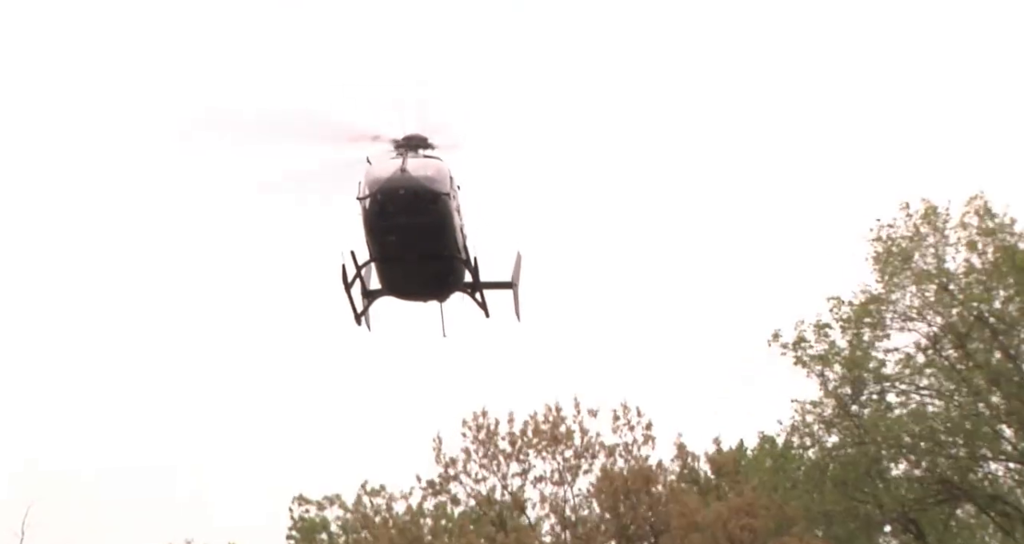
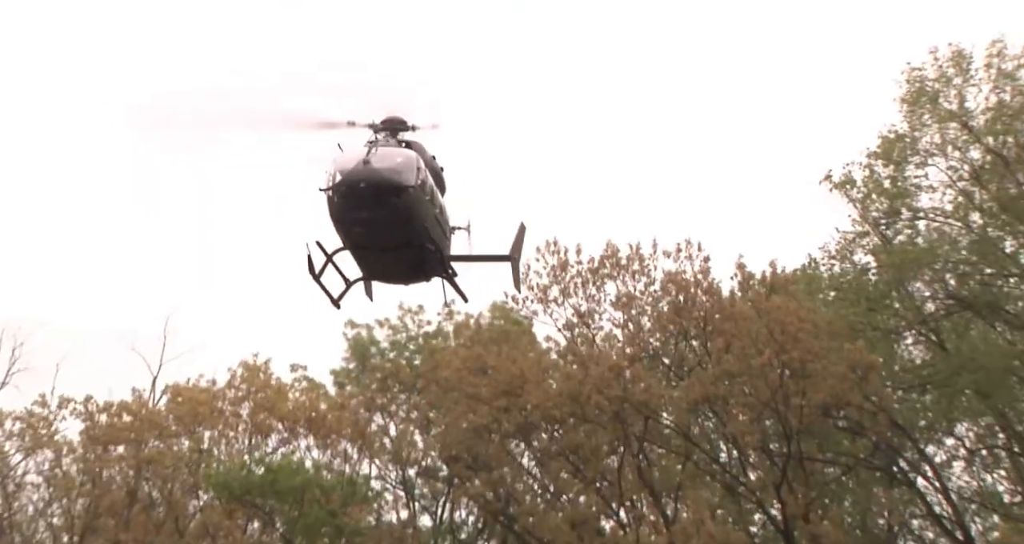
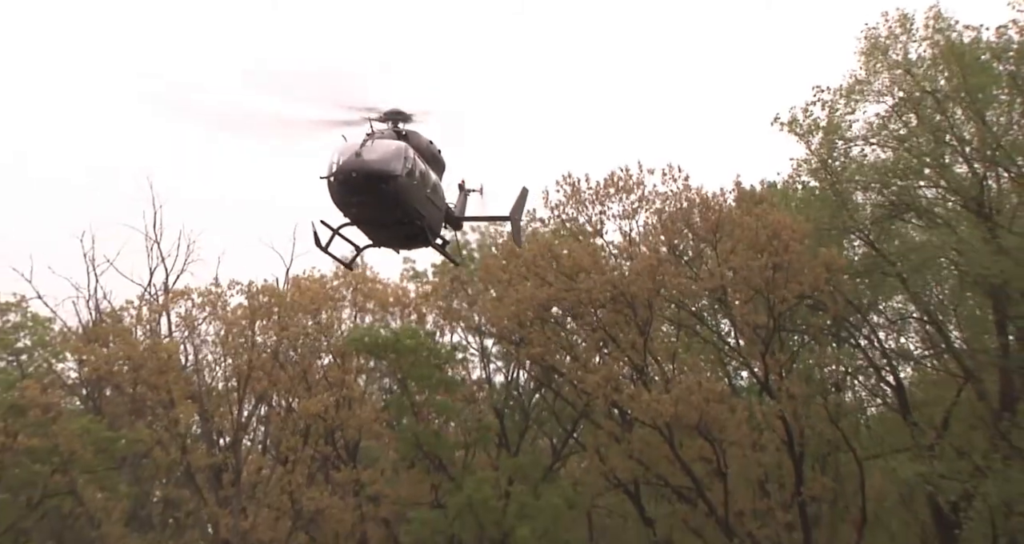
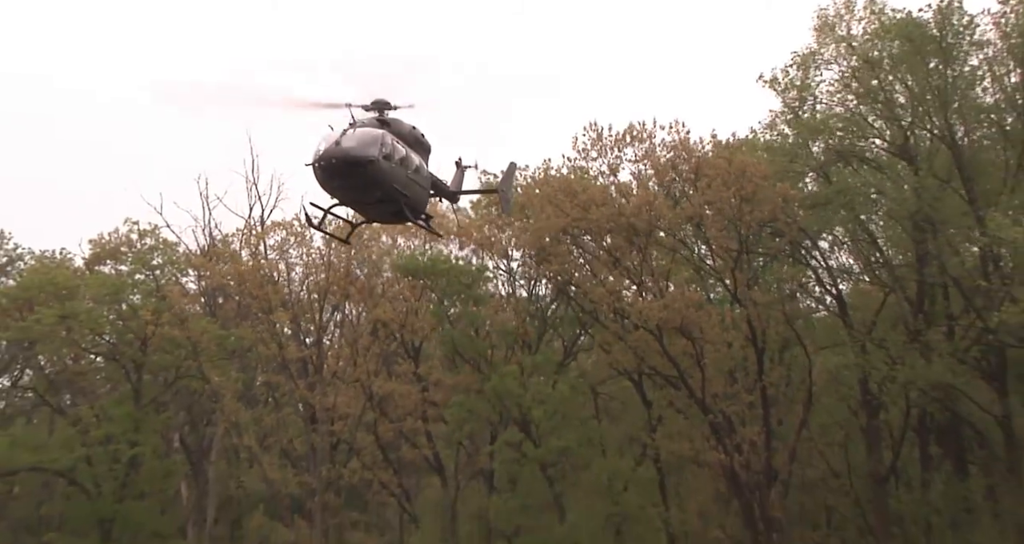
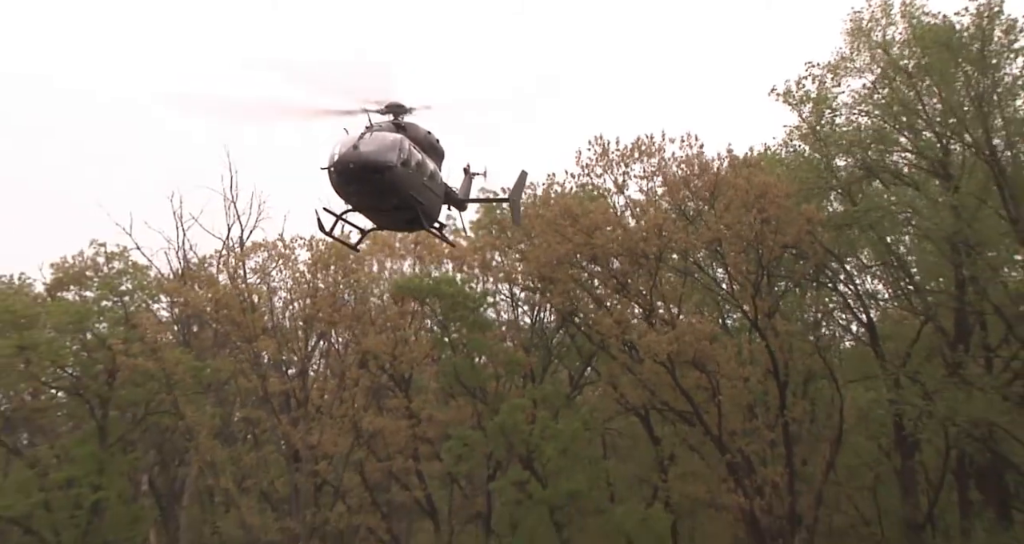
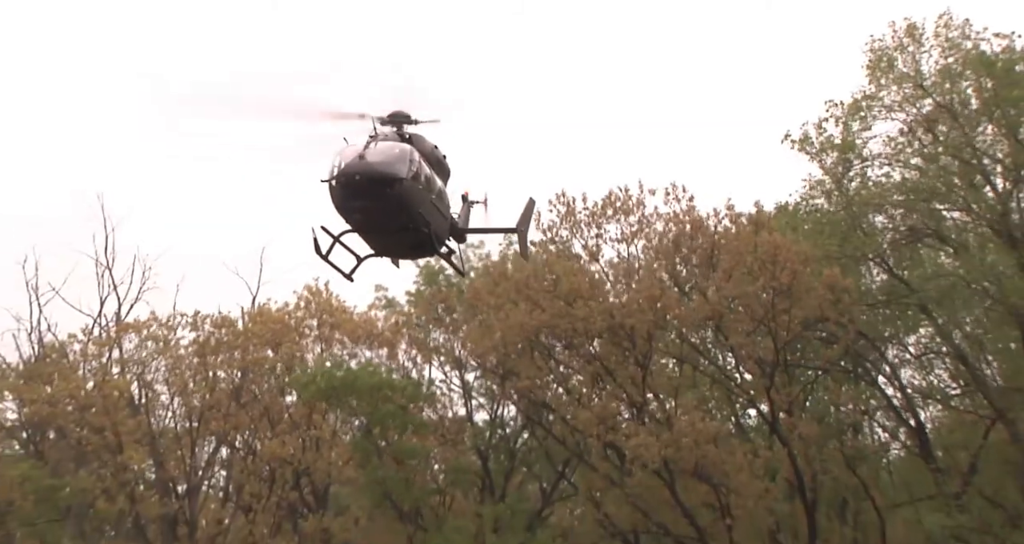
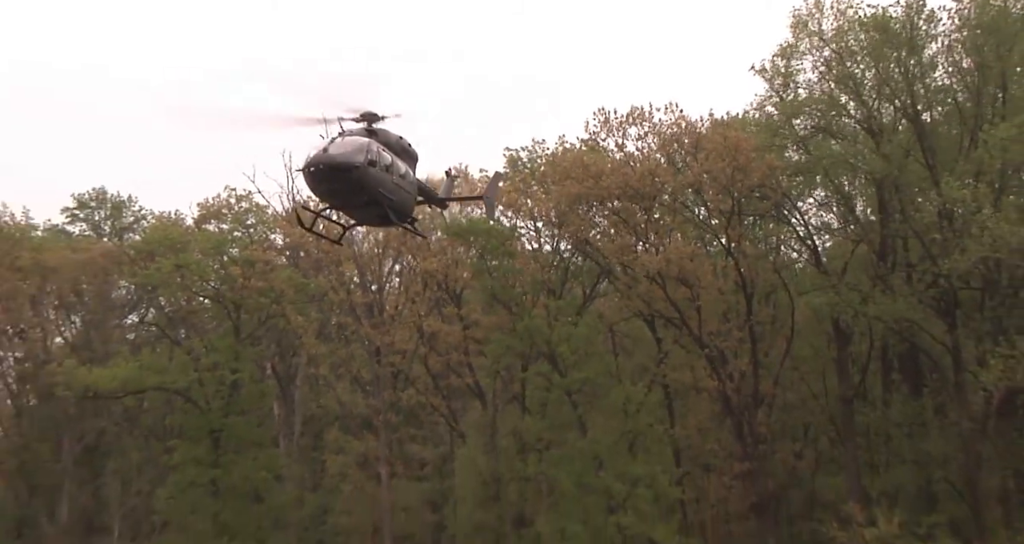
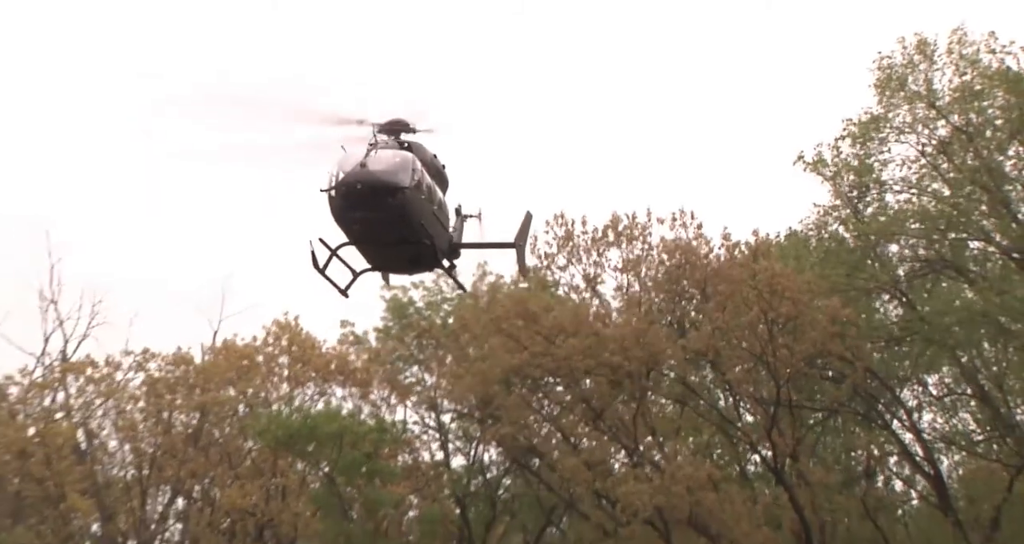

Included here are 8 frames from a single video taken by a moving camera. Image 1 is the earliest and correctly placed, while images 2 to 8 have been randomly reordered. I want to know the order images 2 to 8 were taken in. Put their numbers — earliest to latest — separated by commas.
2, 8, 6, 3, 5, 4, 7
